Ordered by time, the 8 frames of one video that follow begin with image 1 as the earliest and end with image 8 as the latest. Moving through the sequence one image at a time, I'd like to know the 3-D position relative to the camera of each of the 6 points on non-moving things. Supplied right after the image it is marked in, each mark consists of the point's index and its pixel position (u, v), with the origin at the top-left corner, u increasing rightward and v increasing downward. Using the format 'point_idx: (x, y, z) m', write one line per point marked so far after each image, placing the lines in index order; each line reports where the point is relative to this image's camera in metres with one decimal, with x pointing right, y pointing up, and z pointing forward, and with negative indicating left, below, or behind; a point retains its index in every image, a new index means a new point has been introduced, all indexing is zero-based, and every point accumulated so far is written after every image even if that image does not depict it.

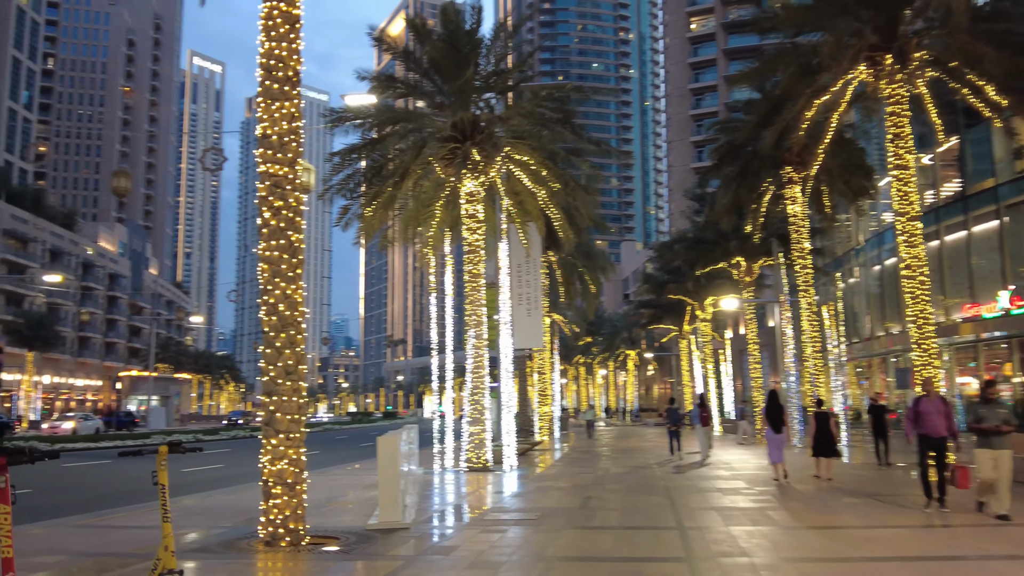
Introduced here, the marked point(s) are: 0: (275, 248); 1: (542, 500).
0: (-2.7, +0.5, +9.4) m
1: (+0.5, -3.5, +13.3) m
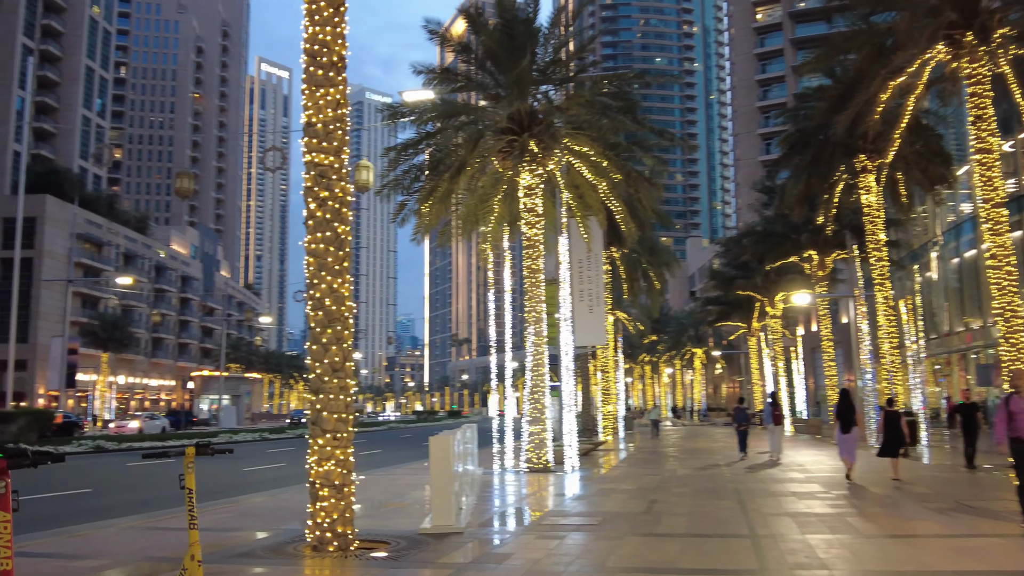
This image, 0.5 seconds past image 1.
0: (-2.1, +0.5, +9.1) m
1: (+1.4, -3.4, +12.7) m
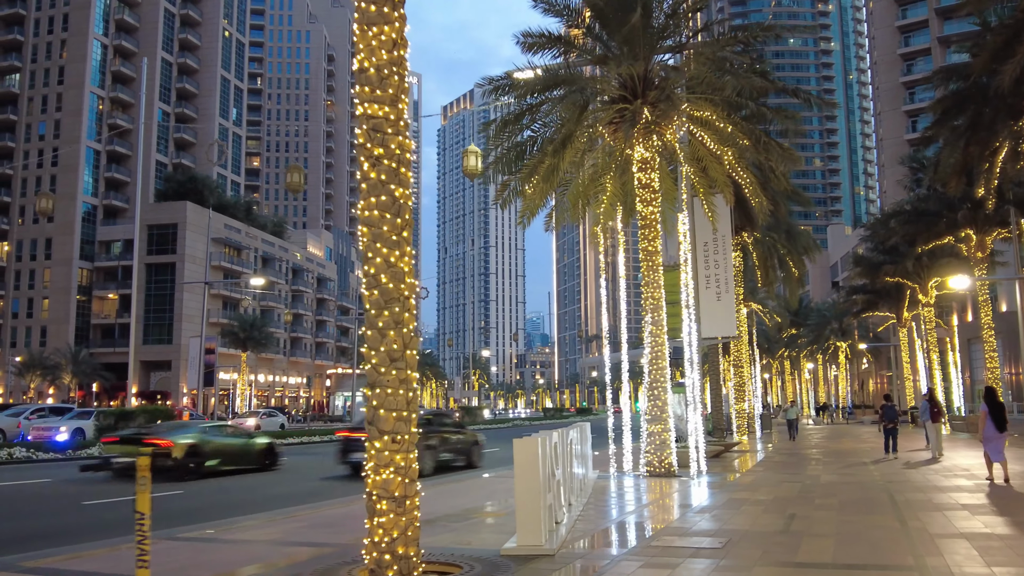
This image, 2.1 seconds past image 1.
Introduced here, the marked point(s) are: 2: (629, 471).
0: (-1.3, +0.8, +7.6) m
1: (+2.9, -3.0, +10.7) m
2: (+2.5, -4.0, +17.7) m
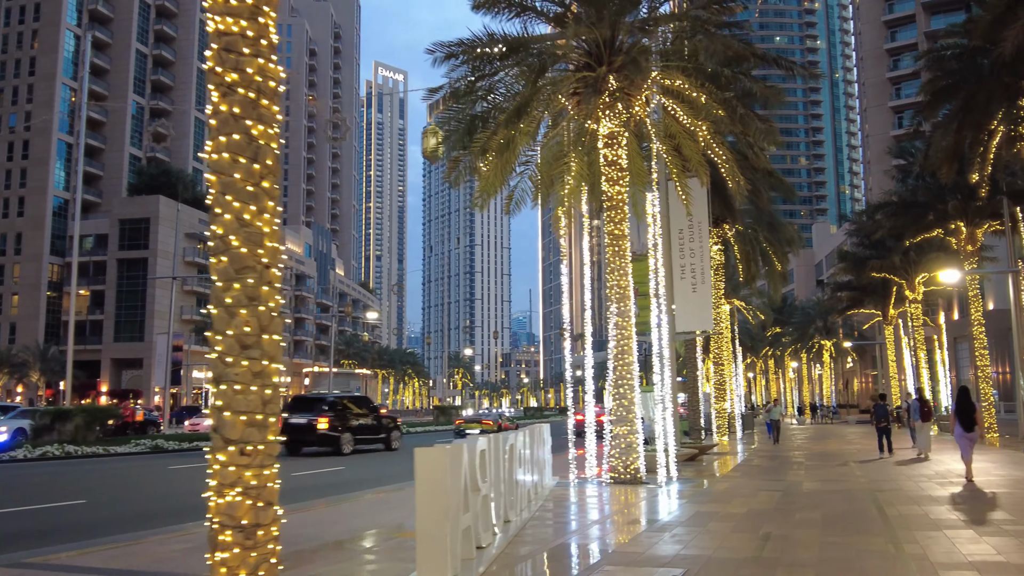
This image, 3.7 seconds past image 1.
0: (-2.1, +1.0, +5.9) m
1: (+2.1, -2.8, +9.0) m
2: (+1.6, -3.7, +16.1) m
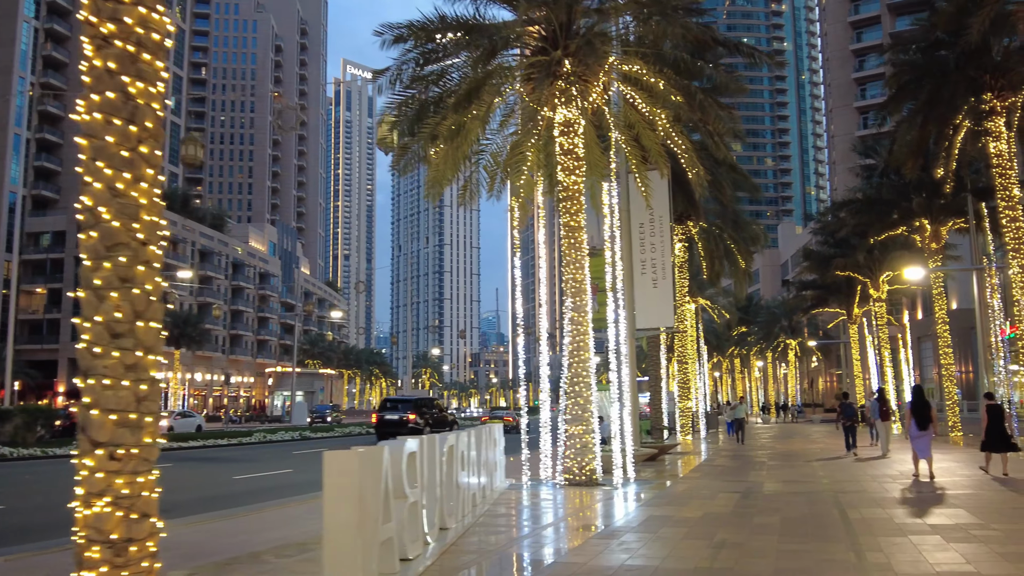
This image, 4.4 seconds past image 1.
0: (-2.6, +1.1, +5.1) m
1: (+1.4, -2.7, +8.4) m
2: (+0.7, -3.6, +15.4) m
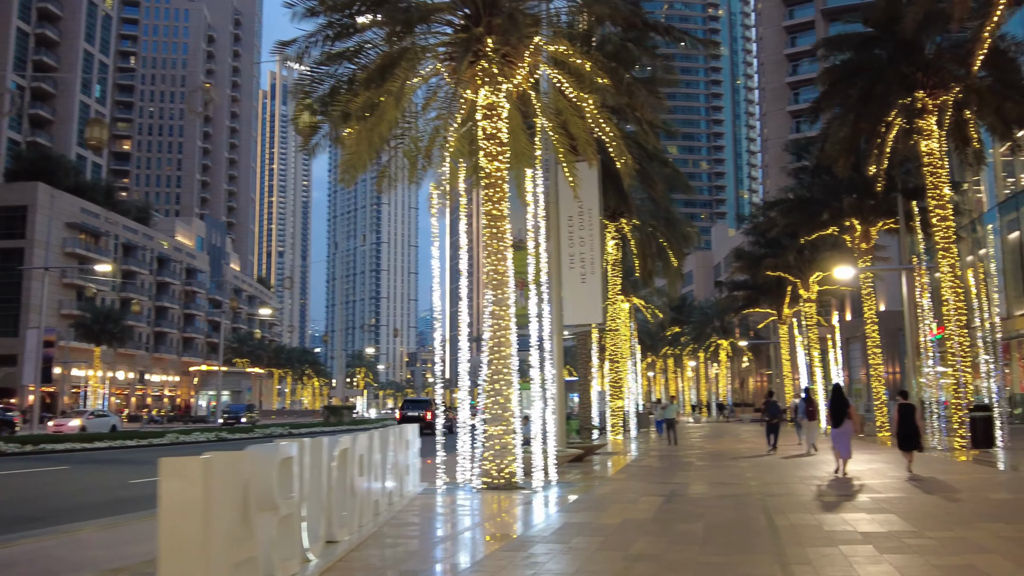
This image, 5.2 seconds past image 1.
0: (-3.3, +1.3, +4.0) m
1: (+0.4, -2.6, +7.6) m
2: (-0.9, -3.5, +14.5) m
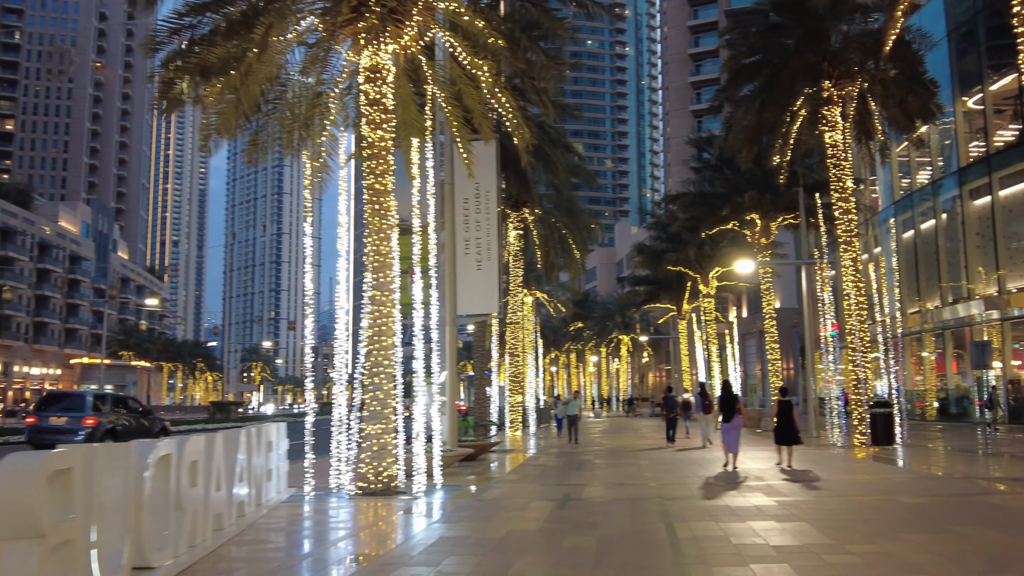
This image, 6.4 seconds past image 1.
0: (-3.9, +1.6, +2.3) m
1: (-0.7, -2.3, +6.2) m
2: (-2.8, -3.2, +13.0) m
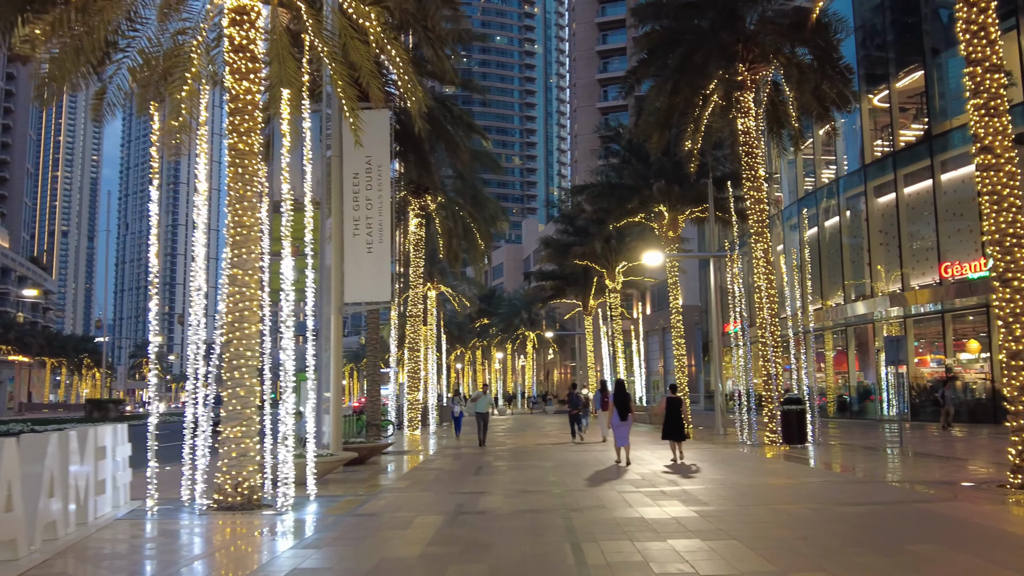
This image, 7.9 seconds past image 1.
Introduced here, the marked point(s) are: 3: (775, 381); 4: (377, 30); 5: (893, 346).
0: (-4.2, +1.8, +0.3) m
1: (-1.5, -2.1, +4.6) m
2: (-4.4, -2.9, +11.1) m
3: (+6.2, -2.2, +19.3) m
4: (-2.0, +3.9, +12.1) m
5: (+8.7, -1.3, +18.8) m
